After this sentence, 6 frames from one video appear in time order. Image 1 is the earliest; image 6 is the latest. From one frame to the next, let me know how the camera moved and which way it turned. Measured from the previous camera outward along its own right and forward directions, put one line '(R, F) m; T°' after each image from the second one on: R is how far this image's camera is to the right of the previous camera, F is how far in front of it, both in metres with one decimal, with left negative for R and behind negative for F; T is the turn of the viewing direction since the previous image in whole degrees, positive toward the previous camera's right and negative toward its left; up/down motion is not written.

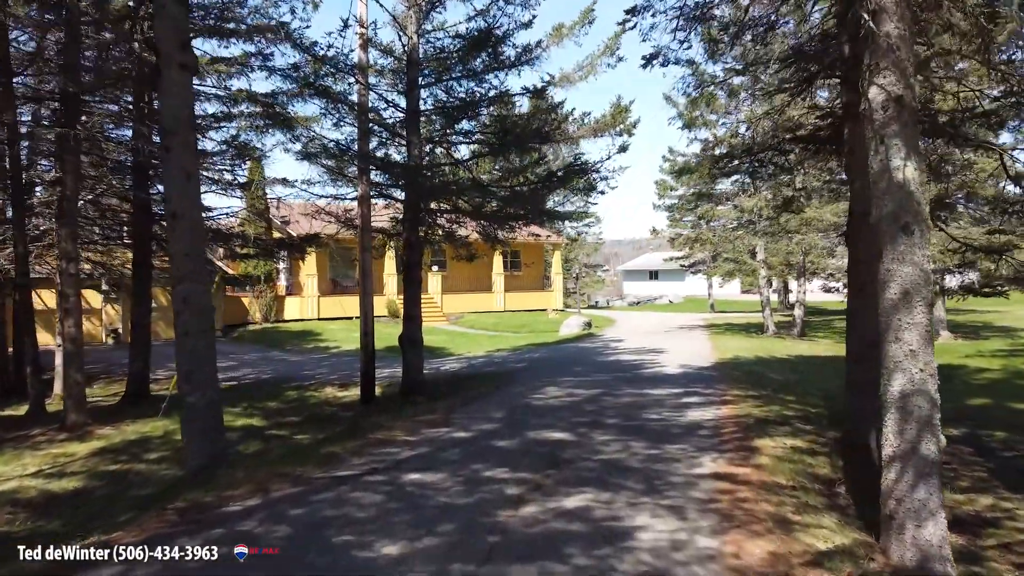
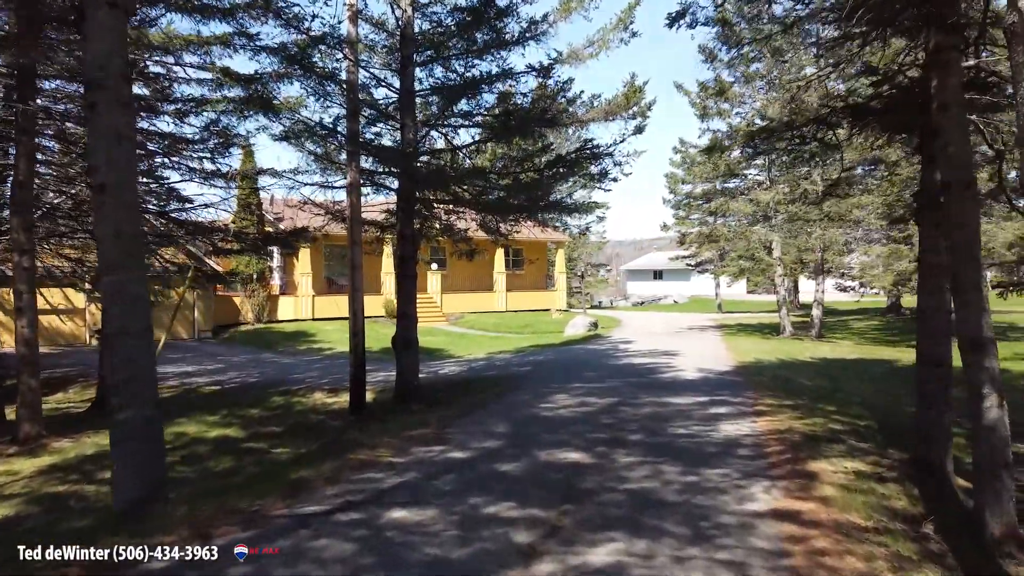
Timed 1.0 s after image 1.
(0.0, +1.0) m; 0°
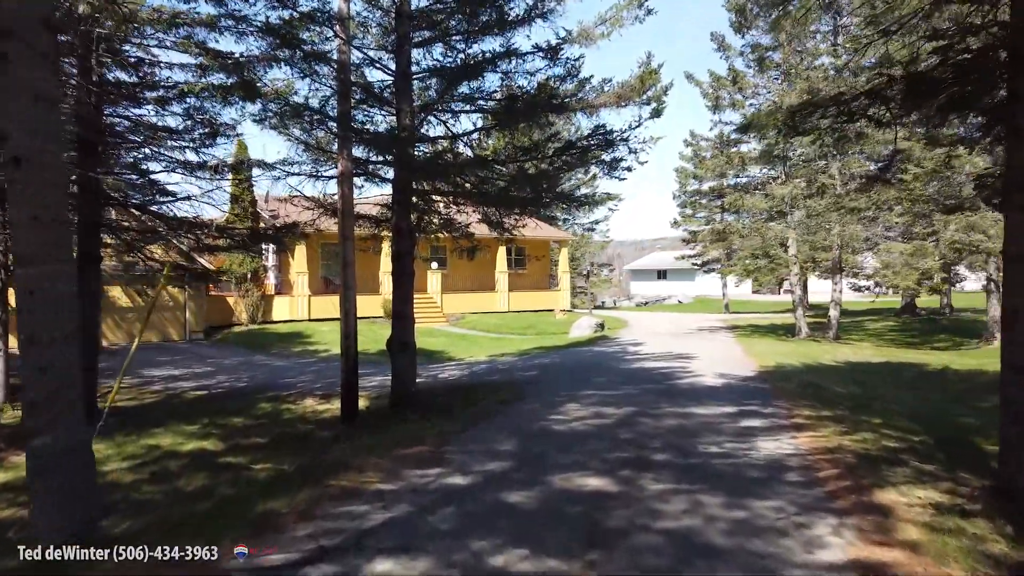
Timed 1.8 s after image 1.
(0.0, +0.8) m; 0°
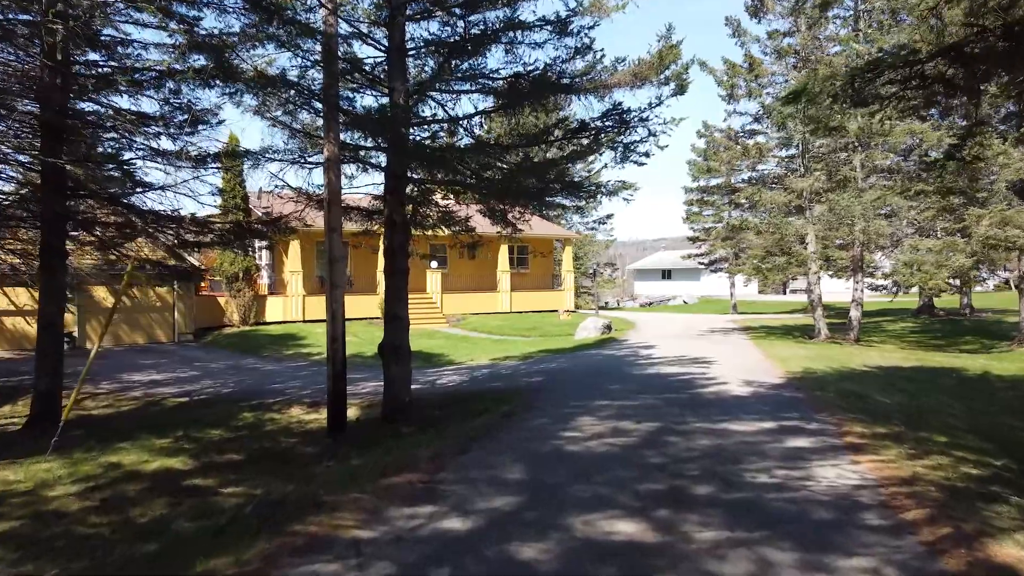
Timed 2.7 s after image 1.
(0.0, +0.9) m; 0°
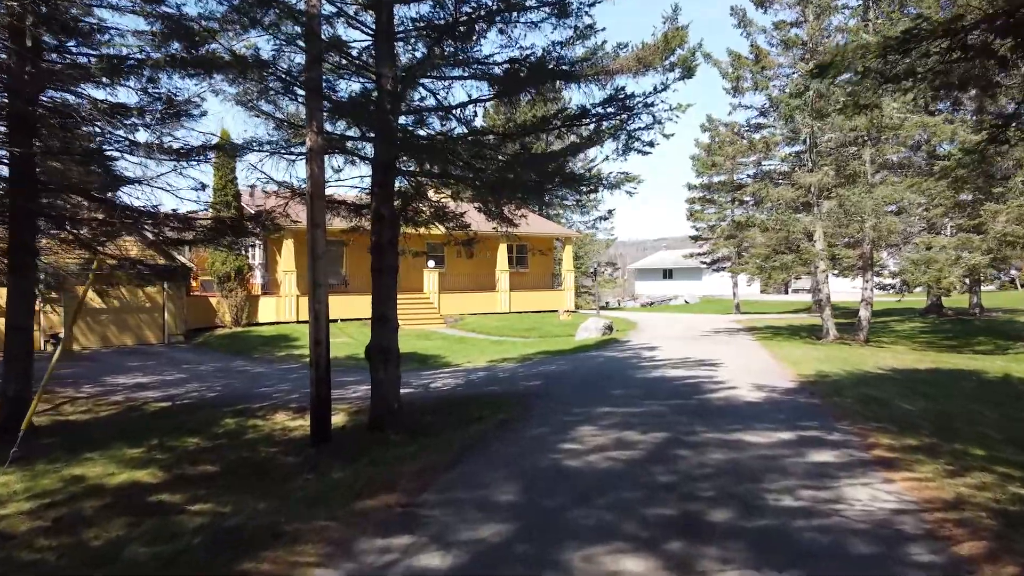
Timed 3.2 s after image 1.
(0.0, +0.5) m; 0°
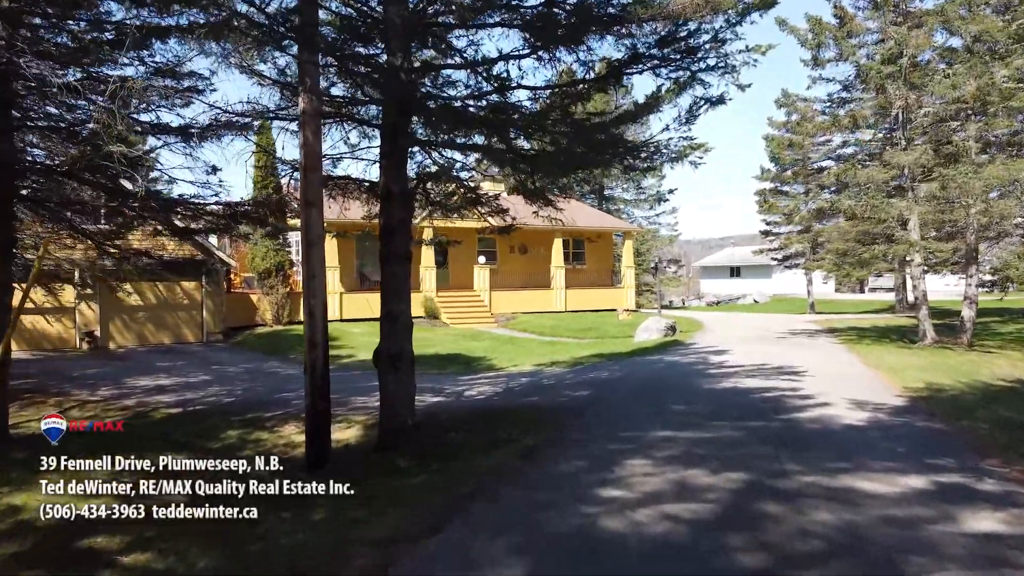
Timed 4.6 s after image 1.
(+0.2, +1.4) m; -4°
